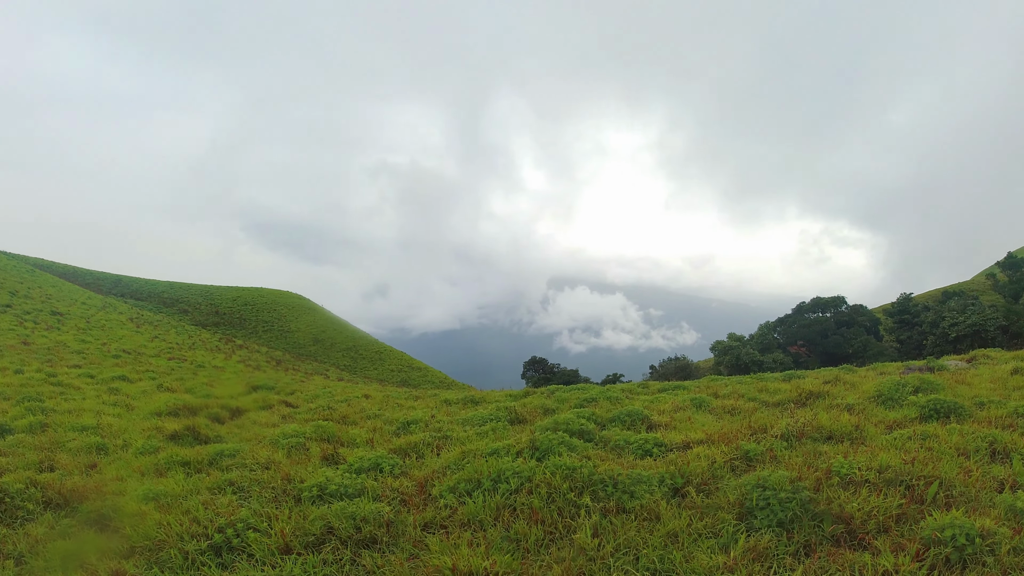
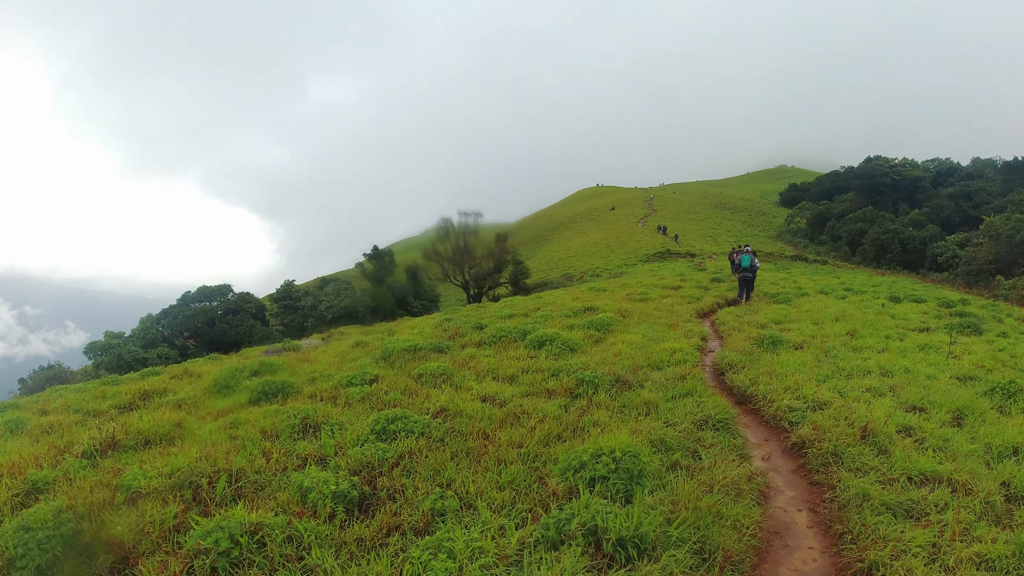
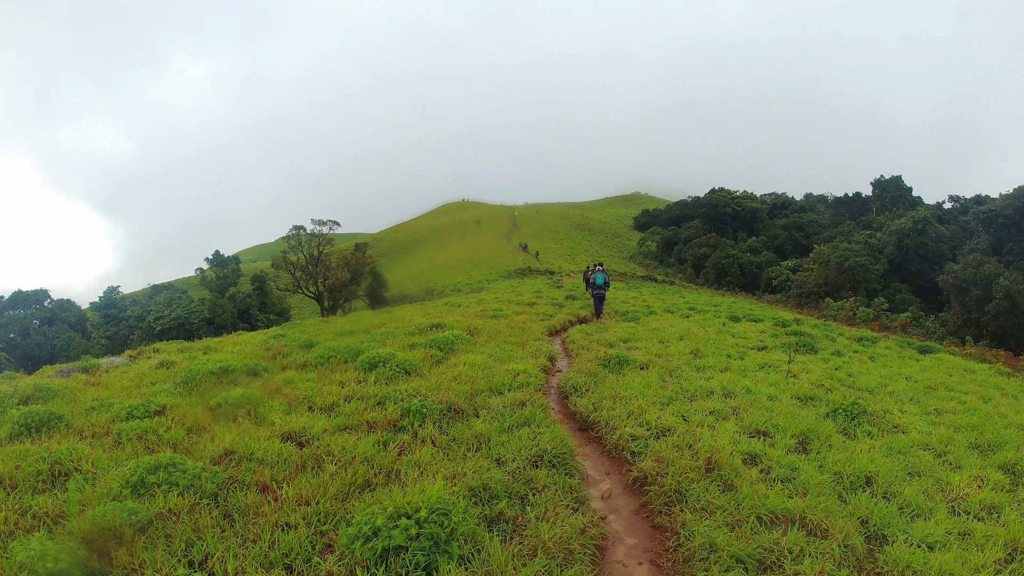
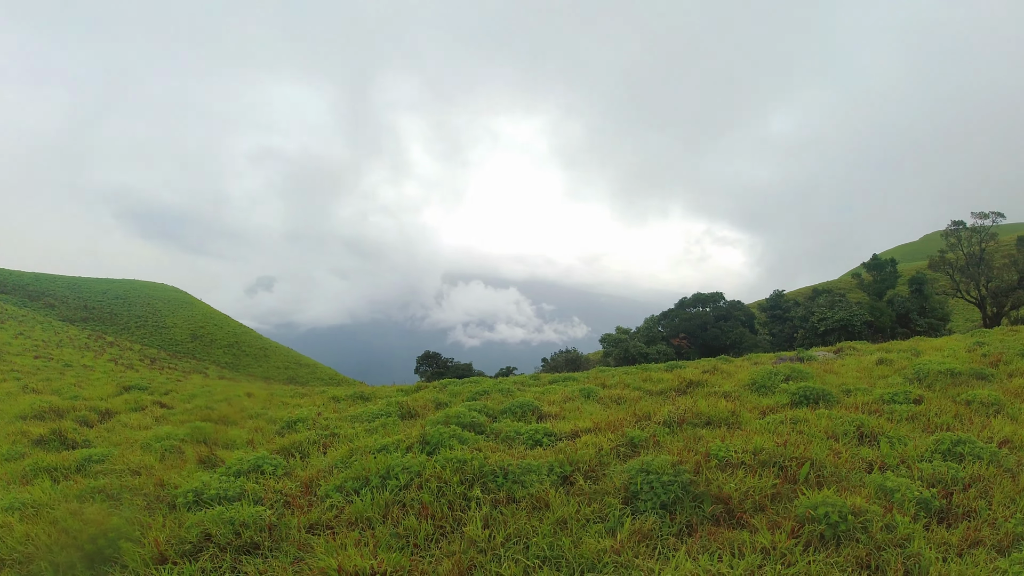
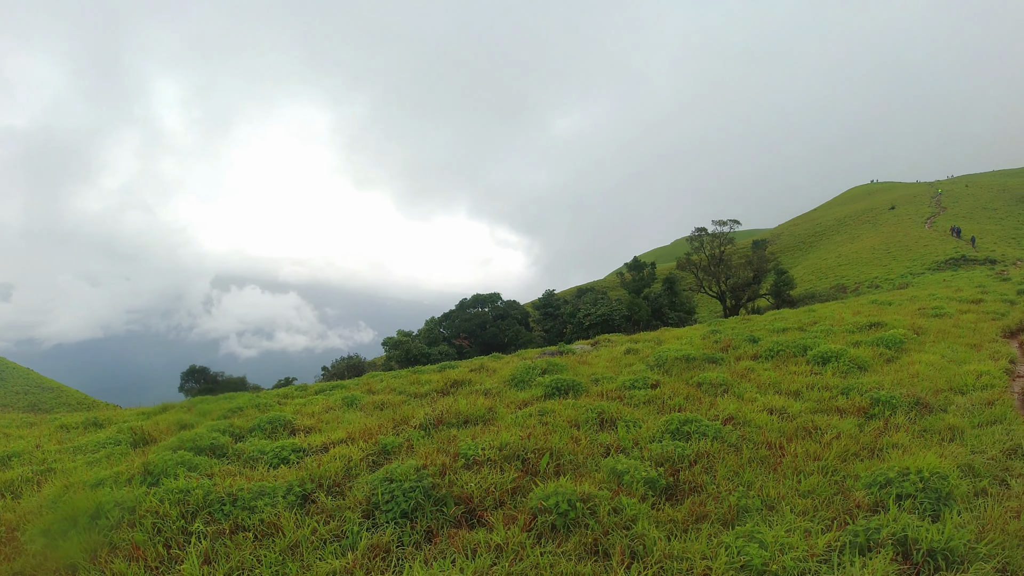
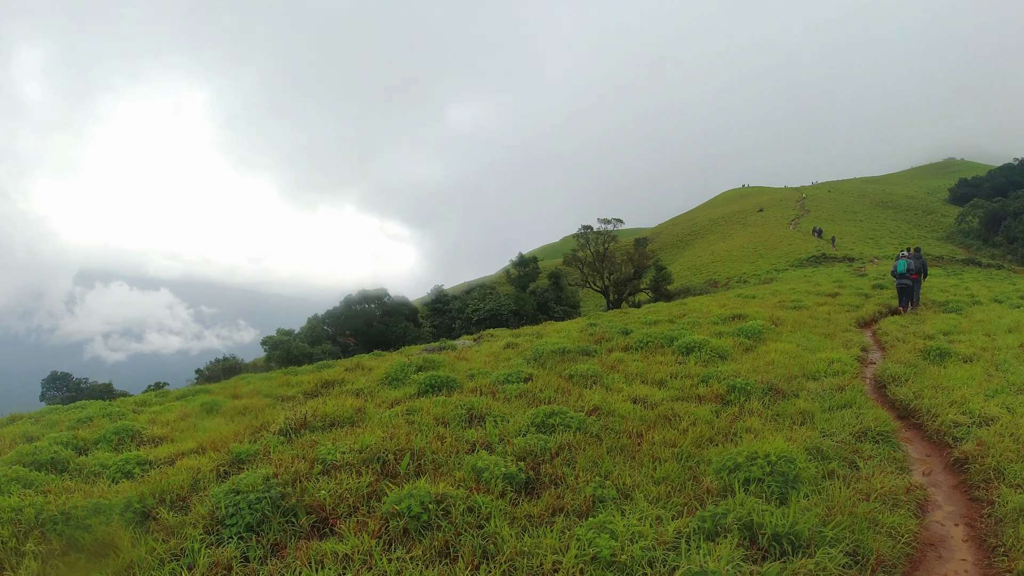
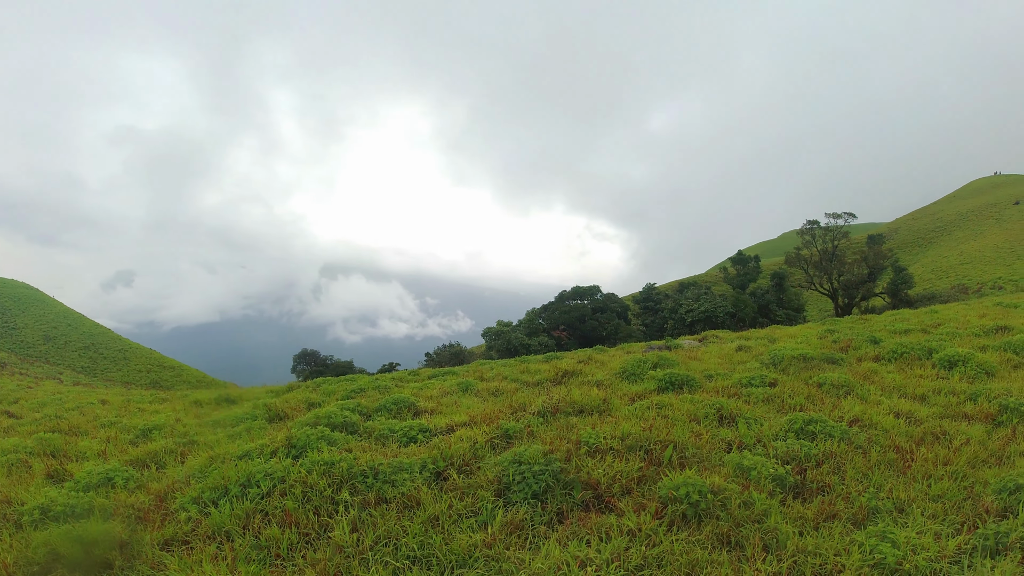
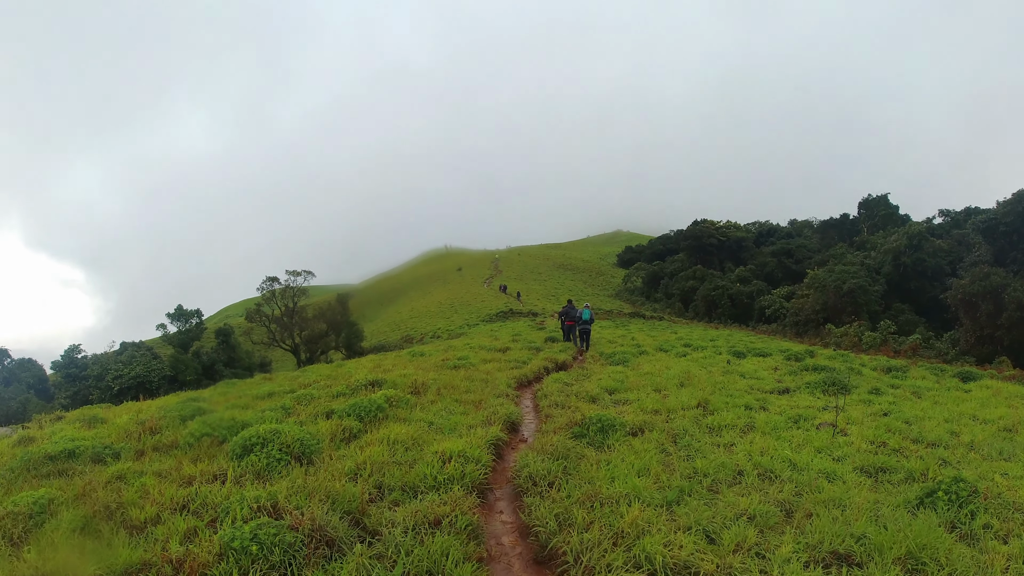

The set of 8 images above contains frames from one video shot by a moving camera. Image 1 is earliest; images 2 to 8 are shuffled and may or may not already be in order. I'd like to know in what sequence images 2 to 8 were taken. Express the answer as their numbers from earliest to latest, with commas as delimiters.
4, 7, 5, 6, 2, 3, 8
